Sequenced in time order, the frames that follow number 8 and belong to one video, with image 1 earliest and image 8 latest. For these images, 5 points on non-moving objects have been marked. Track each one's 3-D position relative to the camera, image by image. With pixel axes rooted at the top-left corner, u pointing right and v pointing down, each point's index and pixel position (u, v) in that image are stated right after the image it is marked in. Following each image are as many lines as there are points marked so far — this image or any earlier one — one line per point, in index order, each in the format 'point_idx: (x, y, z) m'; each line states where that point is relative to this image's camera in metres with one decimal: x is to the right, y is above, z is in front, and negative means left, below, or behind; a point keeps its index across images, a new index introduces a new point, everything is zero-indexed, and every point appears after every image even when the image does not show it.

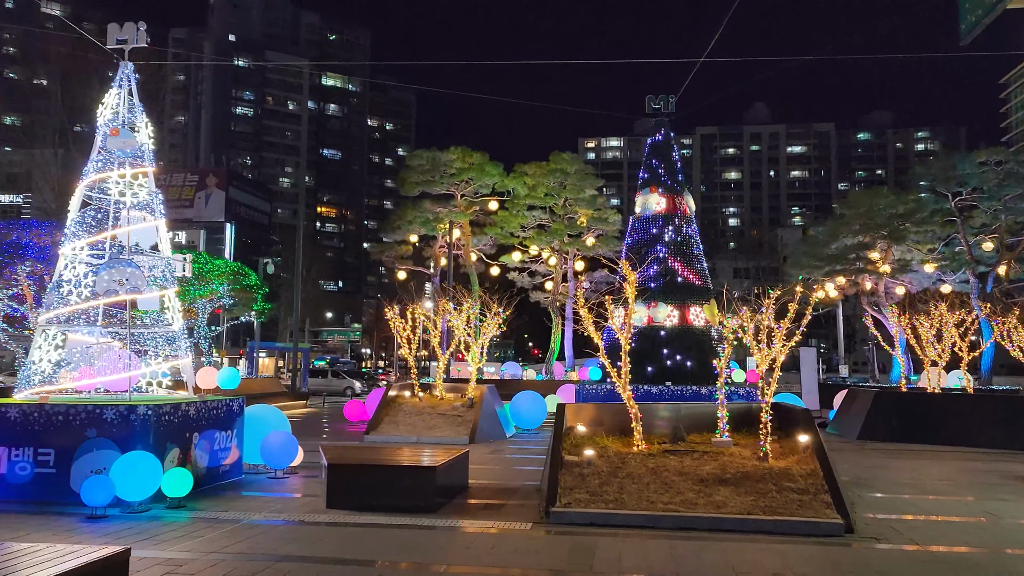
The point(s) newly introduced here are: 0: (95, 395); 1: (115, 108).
0: (-5.2, -1.3, +10.1) m
1: (-4.9, +2.3, +10.3) m
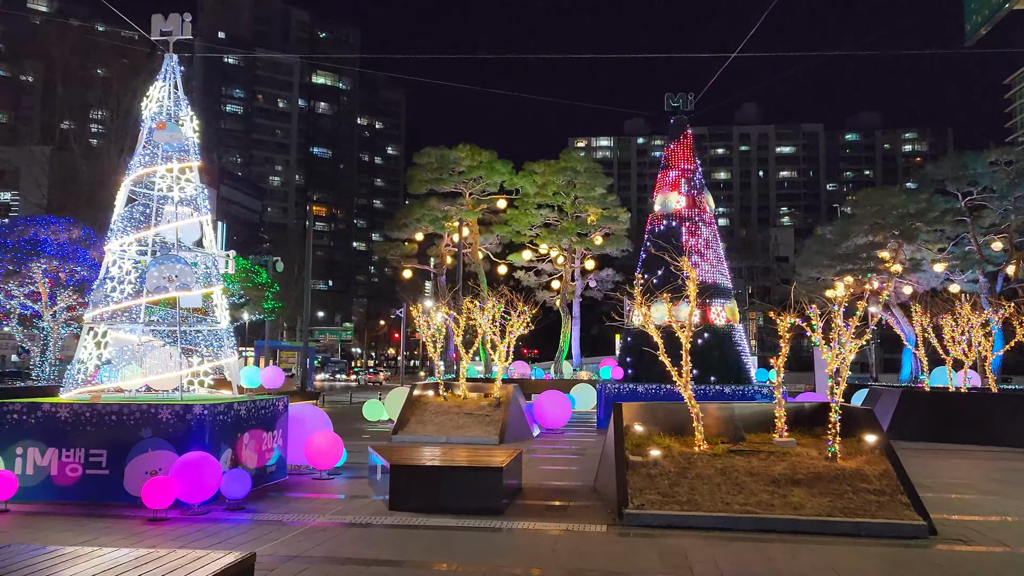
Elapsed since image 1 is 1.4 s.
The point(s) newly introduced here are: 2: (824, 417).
0: (-4.5, -1.3, +9.8) m
1: (-4.3, +2.3, +10.1) m
2: (+3.8, -1.6, +10.2) m
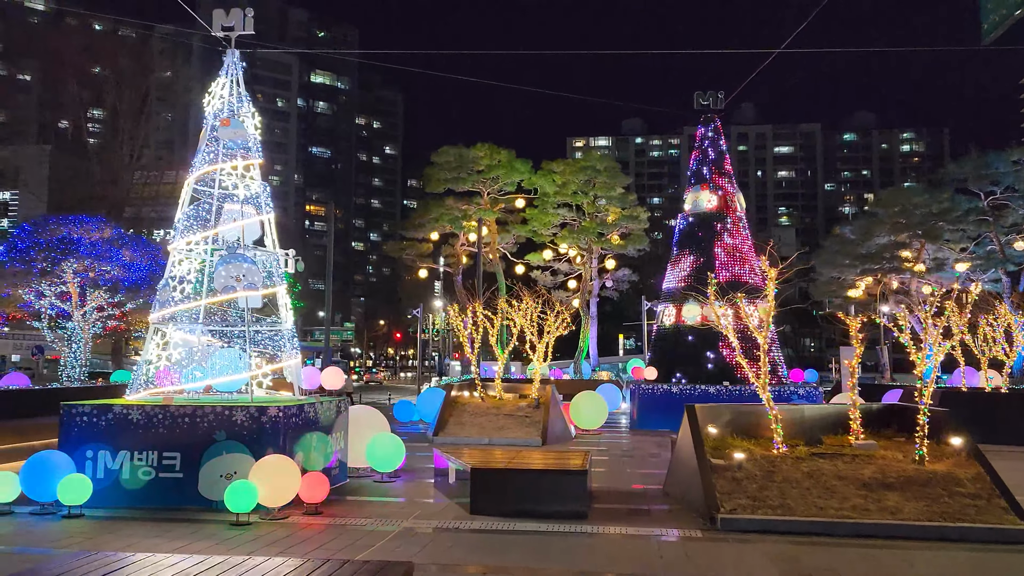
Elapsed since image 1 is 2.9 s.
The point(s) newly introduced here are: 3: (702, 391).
0: (-3.7, -1.3, +9.7) m
1: (-3.5, +2.3, +9.9) m
2: (+4.6, -1.6, +10.0) m
3: (+4.5, -2.4, +19.2) m
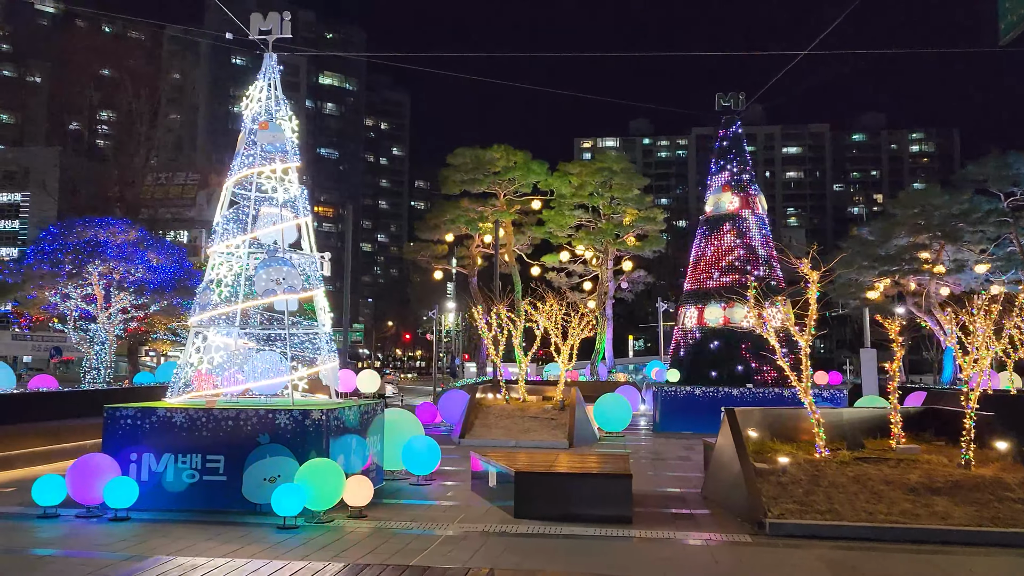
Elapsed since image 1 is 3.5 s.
0: (-3.2, -1.3, +9.7) m
1: (-3.0, +2.3, +9.9) m
2: (+5.1, -1.6, +10.0) m
3: (+5.0, -2.5, +19.1) m
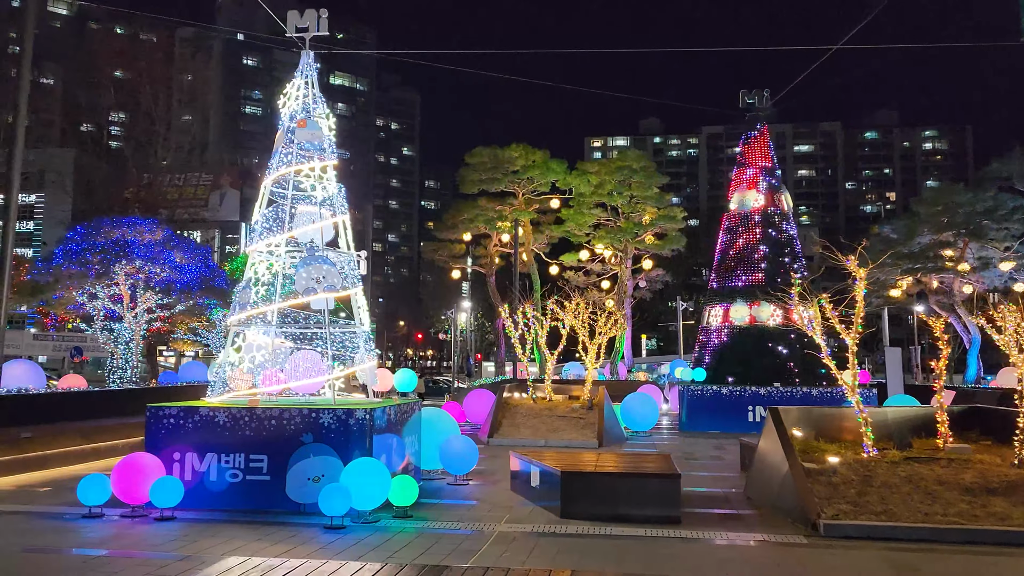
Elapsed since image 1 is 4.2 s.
0: (-2.8, -1.3, +9.6) m
1: (-2.5, +2.3, +9.8) m
2: (+5.5, -1.6, +9.8) m
3: (+5.6, -2.4, +19.0) m
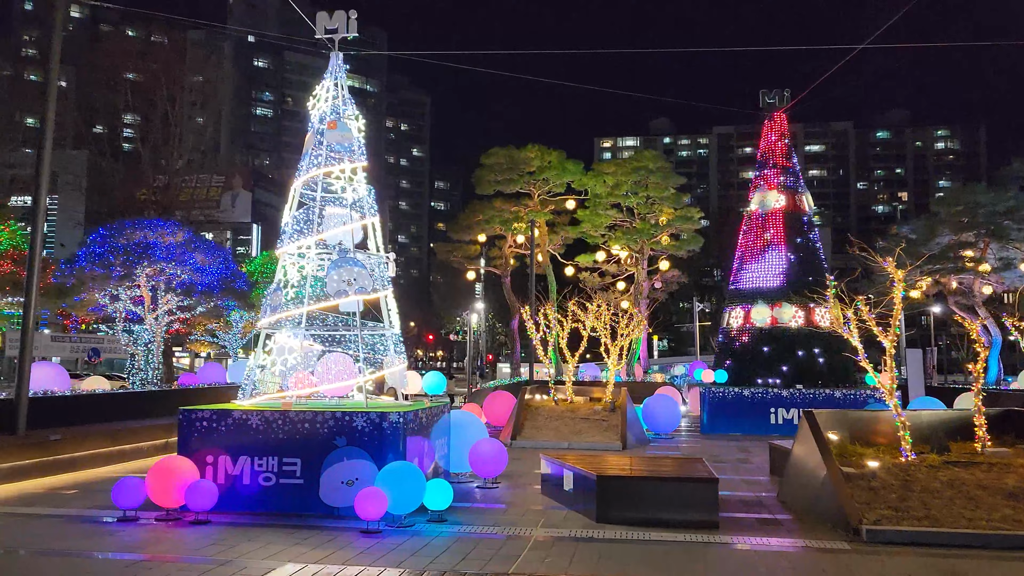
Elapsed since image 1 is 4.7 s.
0: (-2.4, -1.3, +9.6) m
1: (-2.2, +2.2, +9.8) m
2: (+5.9, -1.6, +9.7) m
3: (+6.1, -2.4, +18.8) m
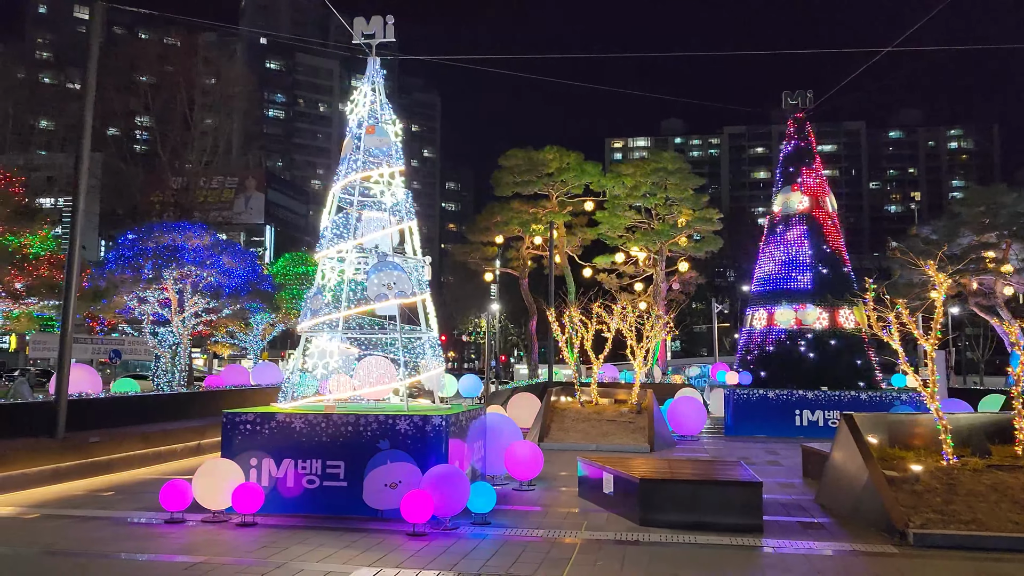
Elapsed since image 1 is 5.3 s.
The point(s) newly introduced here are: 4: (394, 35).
0: (-2.0, -1.4, +9.7) m
1: (-1.7, +2.2, +9.9) m
2: (+6.3, -1.6, +9.6) m
3: (+6.6, -2.5, +18.8) m
4: (-1.5, +3.1, +10.1) m
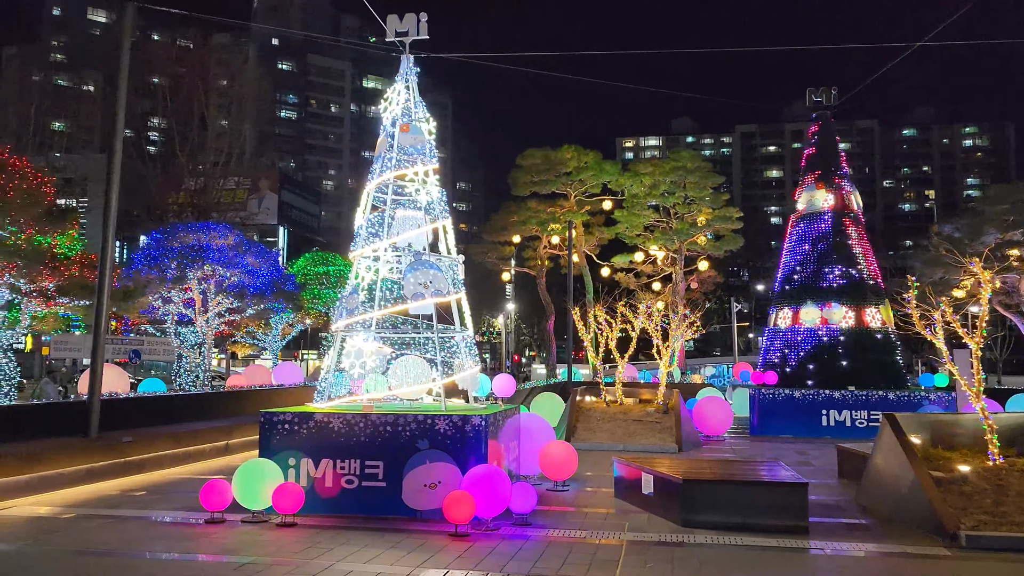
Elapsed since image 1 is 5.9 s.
0: (-1.5, -1.3, +9.6) m
1: (-1.3, +2.2, +9.8) m
2: (+6.8, -1.6, +9.5) m
3: (+7.2, -2.5, +18.6) m
4: (-1.0, +3.1, +10.0) m
